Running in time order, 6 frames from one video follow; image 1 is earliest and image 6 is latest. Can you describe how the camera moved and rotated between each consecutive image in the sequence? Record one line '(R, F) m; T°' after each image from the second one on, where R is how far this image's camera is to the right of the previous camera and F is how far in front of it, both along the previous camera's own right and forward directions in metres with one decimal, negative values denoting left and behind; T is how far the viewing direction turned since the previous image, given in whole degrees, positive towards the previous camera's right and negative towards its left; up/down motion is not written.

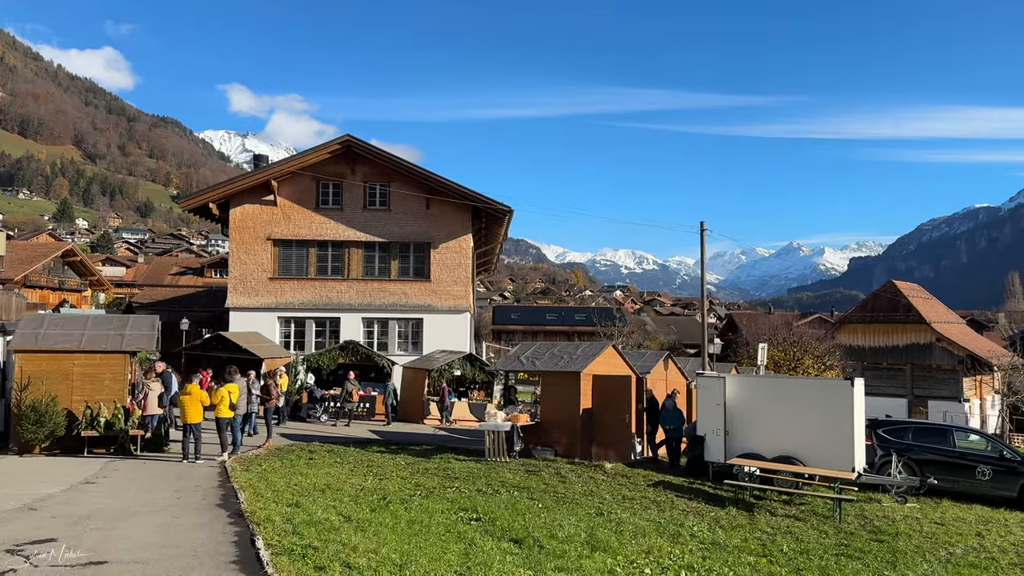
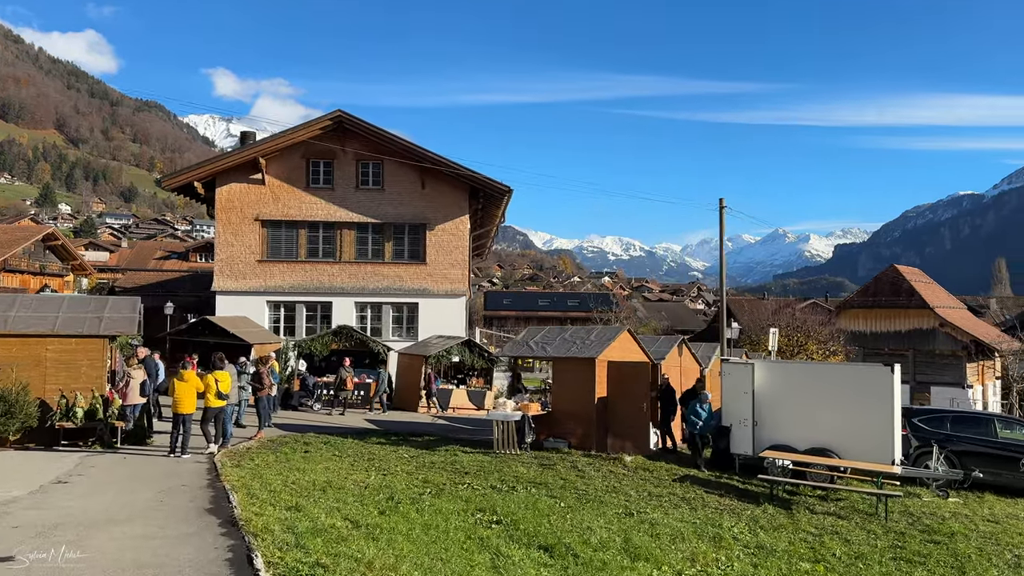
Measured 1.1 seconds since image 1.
(-0.5, +1.3) m; +1°
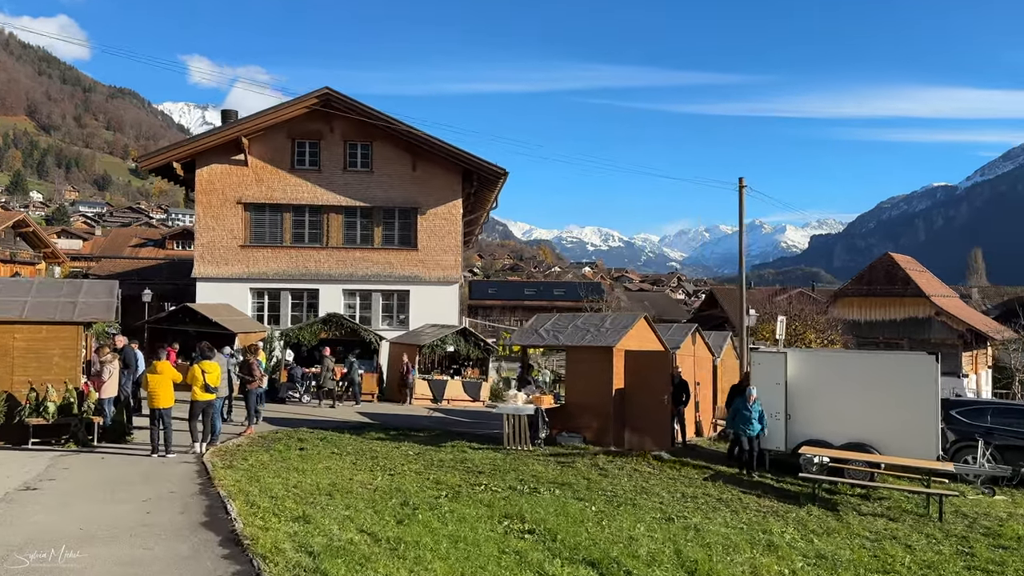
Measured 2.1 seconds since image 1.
(-0.7, +1.3) m; +1°
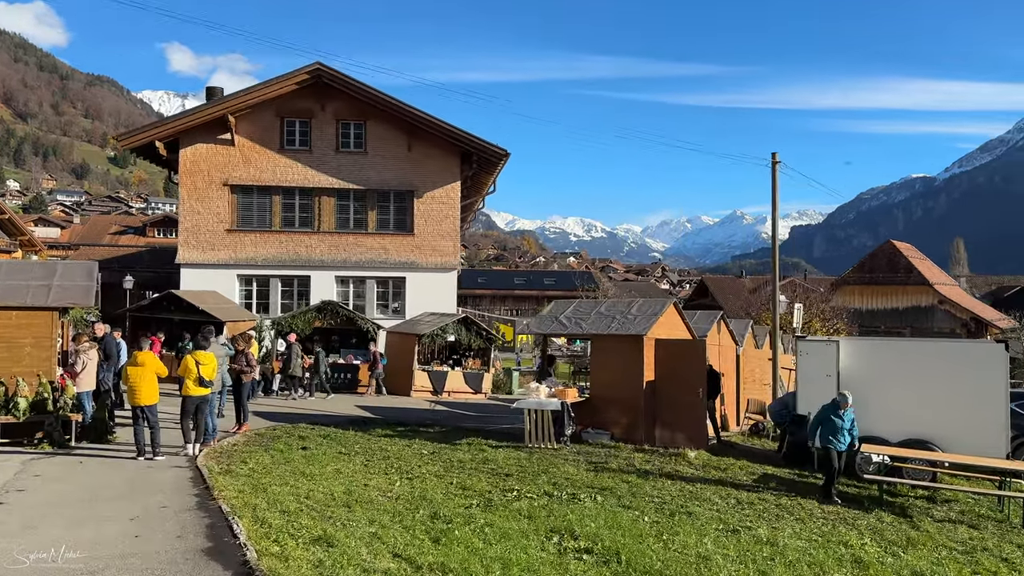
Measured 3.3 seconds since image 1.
(-0.7, +1.5) m; +1°
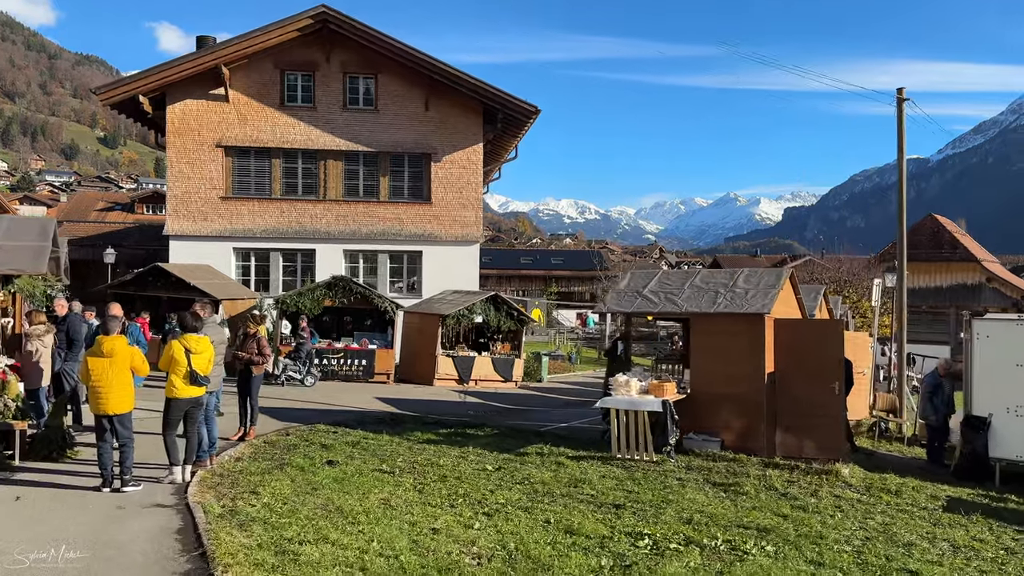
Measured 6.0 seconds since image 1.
(-1.3, +3.4) m; 0°
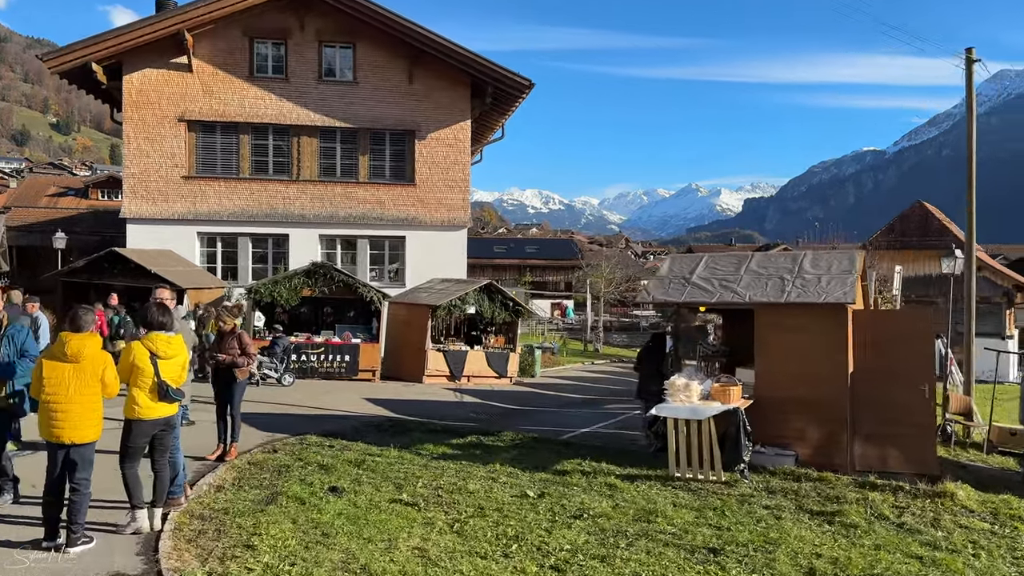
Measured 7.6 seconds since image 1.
(-0.9, +2.0) m; +3°
